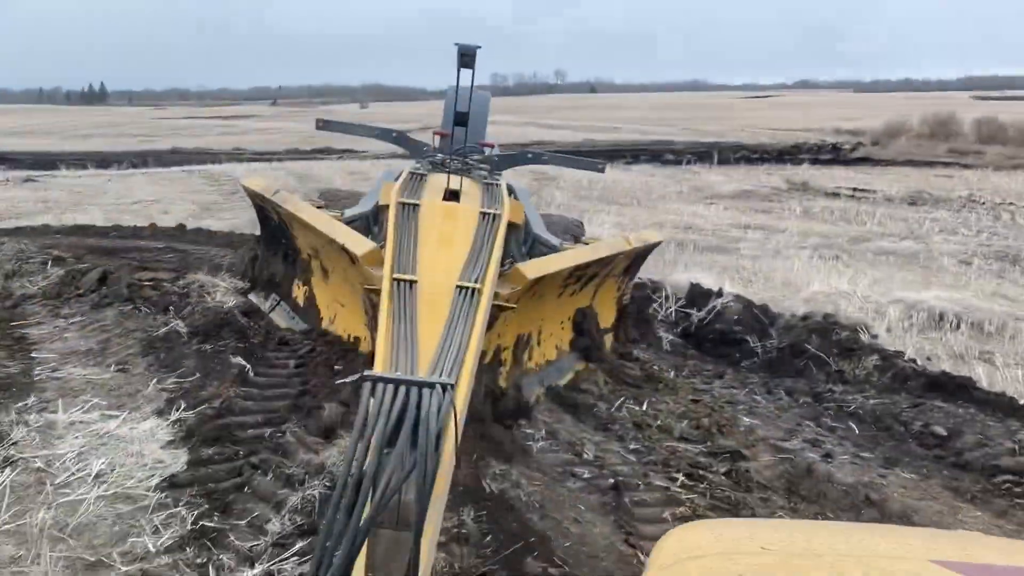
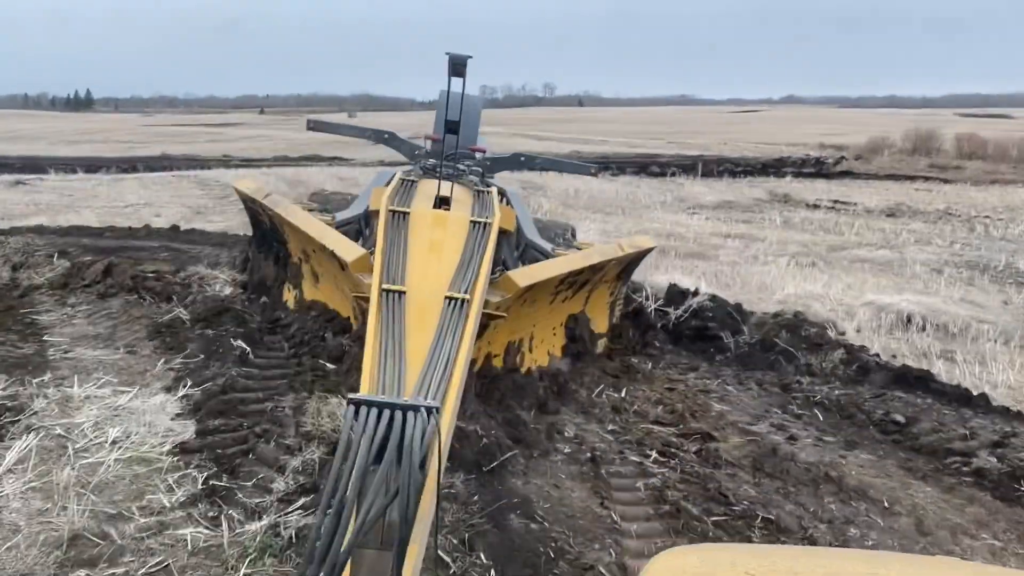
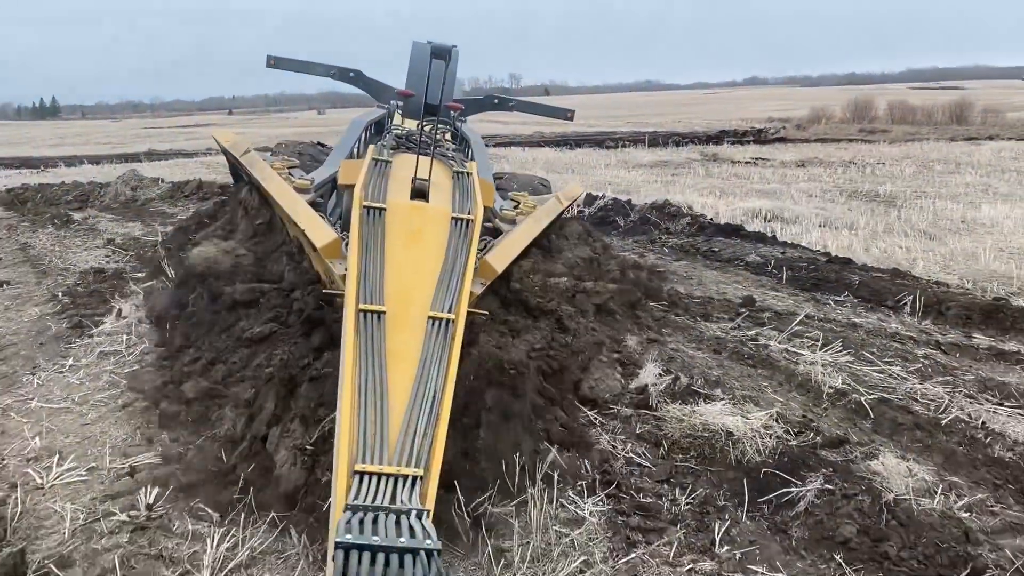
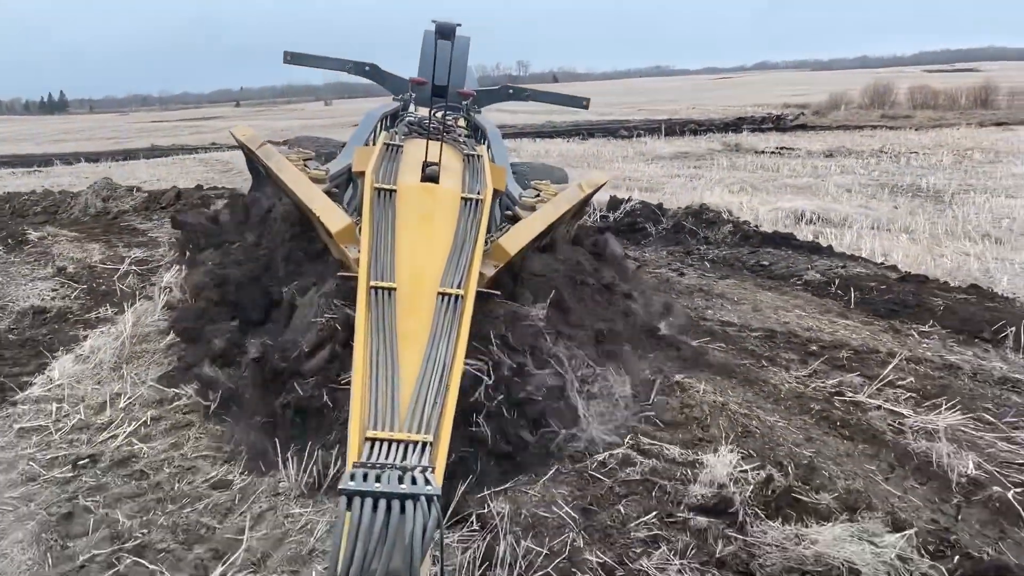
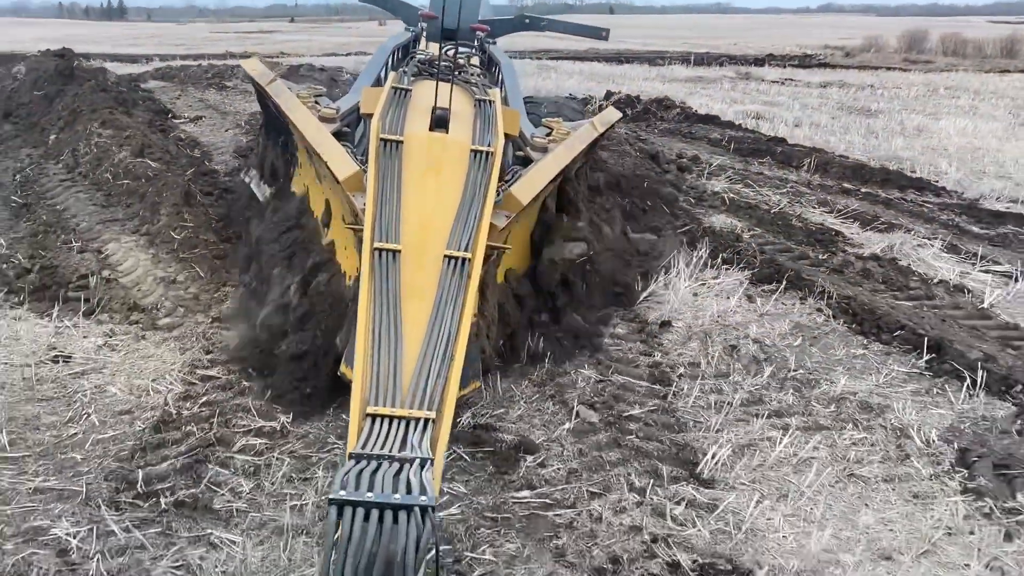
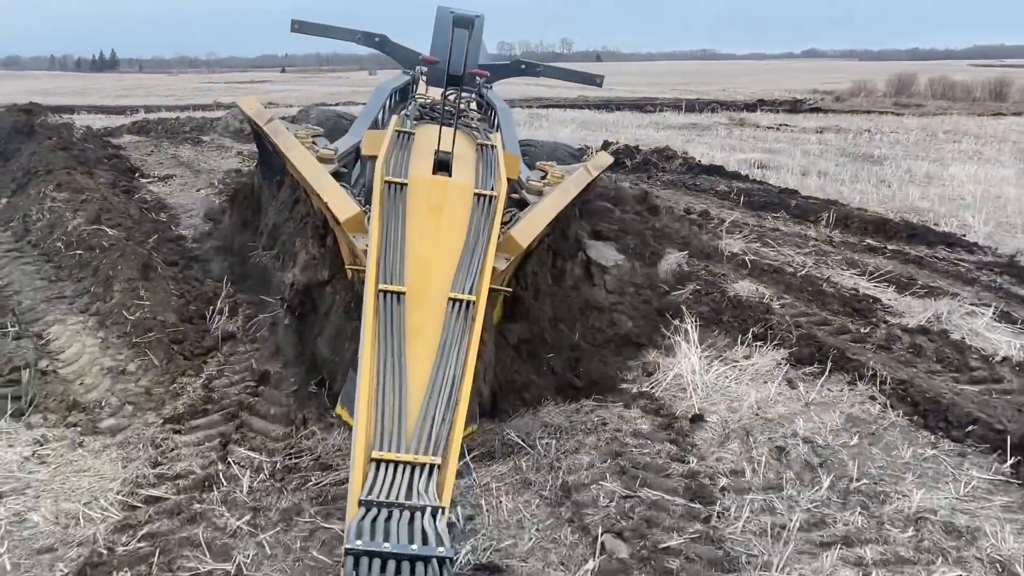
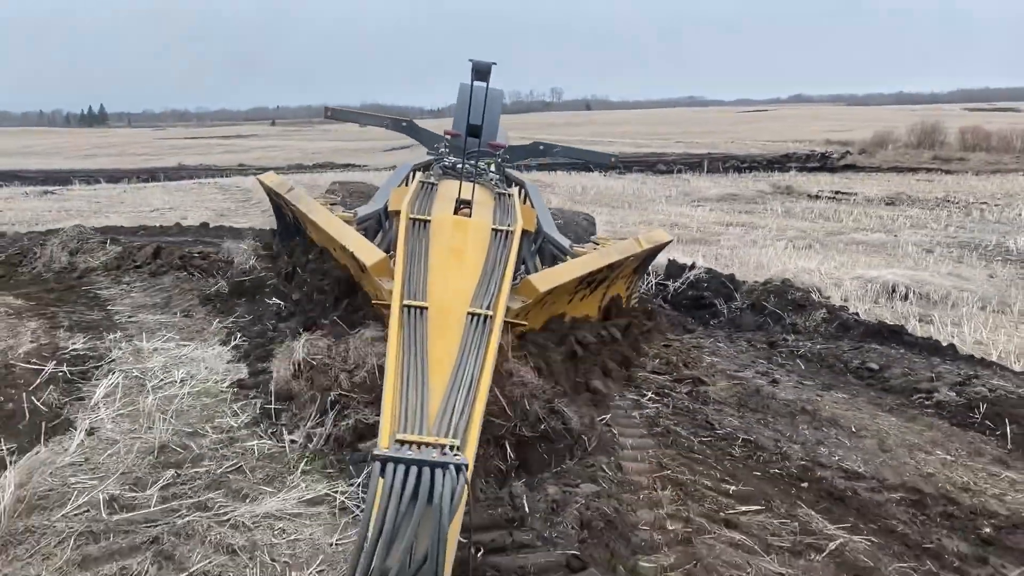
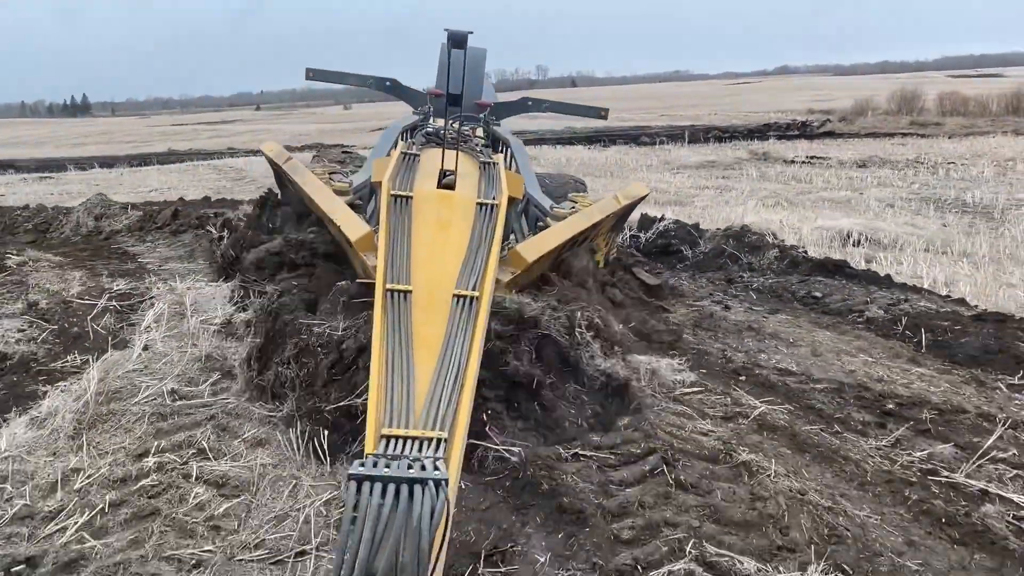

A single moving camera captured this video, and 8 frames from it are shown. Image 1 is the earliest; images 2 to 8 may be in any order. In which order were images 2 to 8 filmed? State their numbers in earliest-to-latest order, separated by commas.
2, 7, 8, 4, 3, 6, 5
